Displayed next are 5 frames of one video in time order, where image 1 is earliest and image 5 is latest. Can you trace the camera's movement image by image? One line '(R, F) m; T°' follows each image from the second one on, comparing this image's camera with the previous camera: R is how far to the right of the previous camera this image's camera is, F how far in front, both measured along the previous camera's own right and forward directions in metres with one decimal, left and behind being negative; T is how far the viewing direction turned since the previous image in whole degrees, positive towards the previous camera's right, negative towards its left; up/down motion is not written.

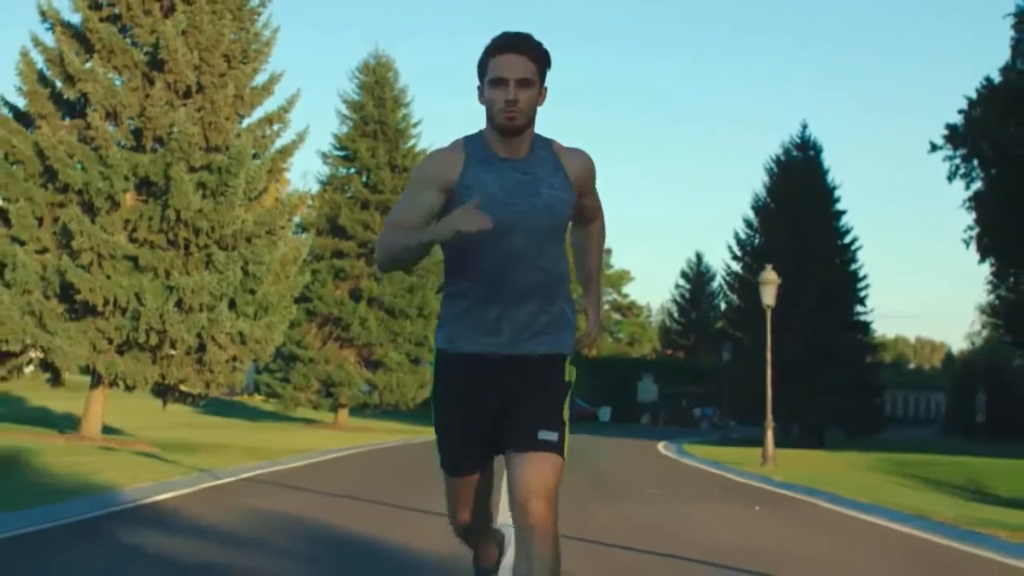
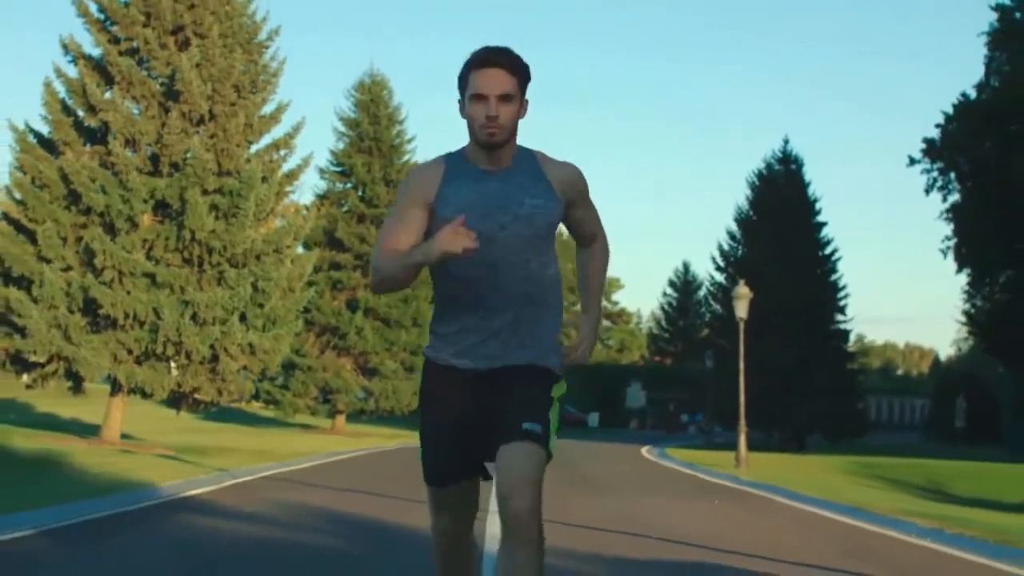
(0.0, -1.2) m; 0°
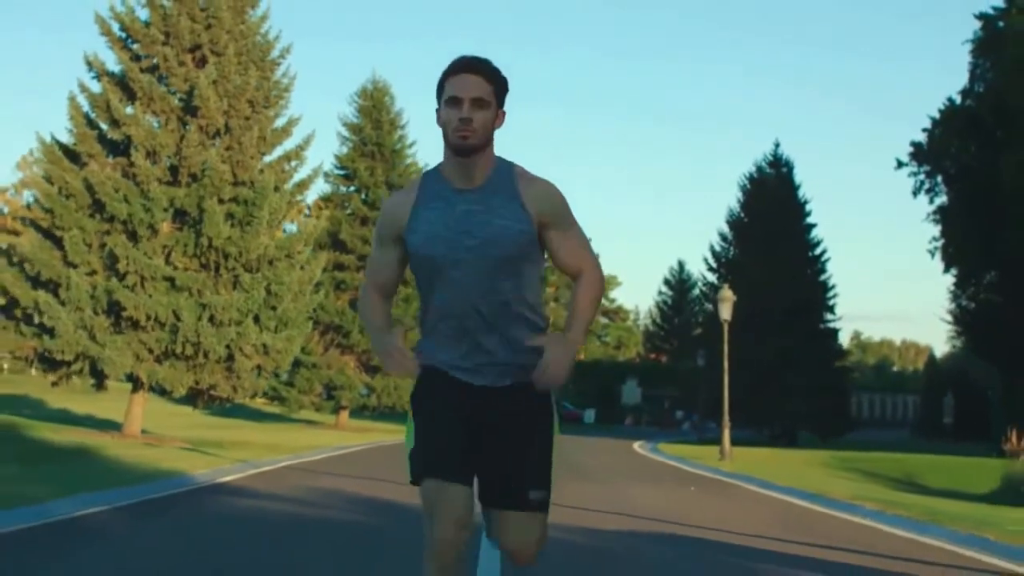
(0.0, -1.1) m; 0°
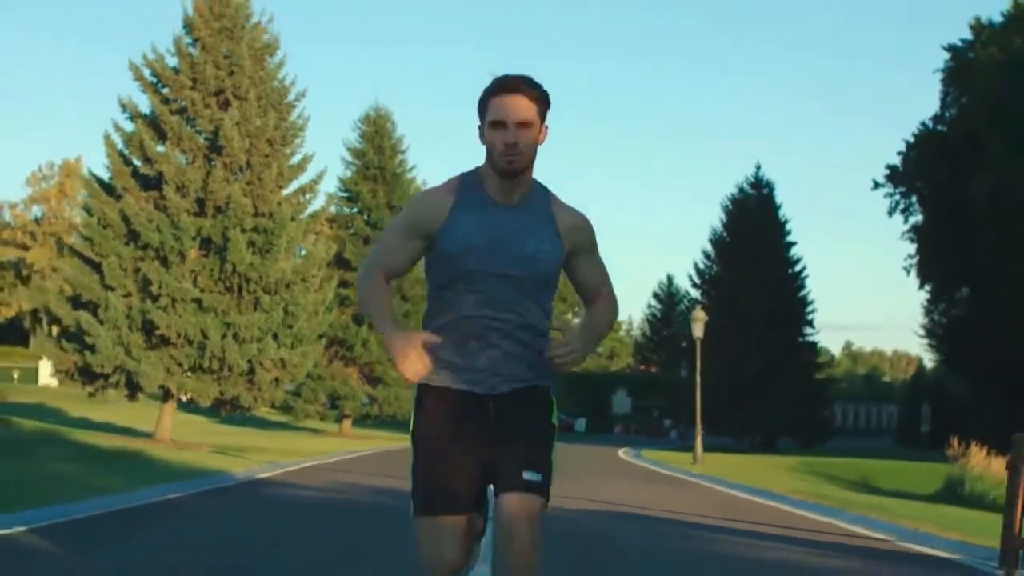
(0.0, -2.0) m; 0°
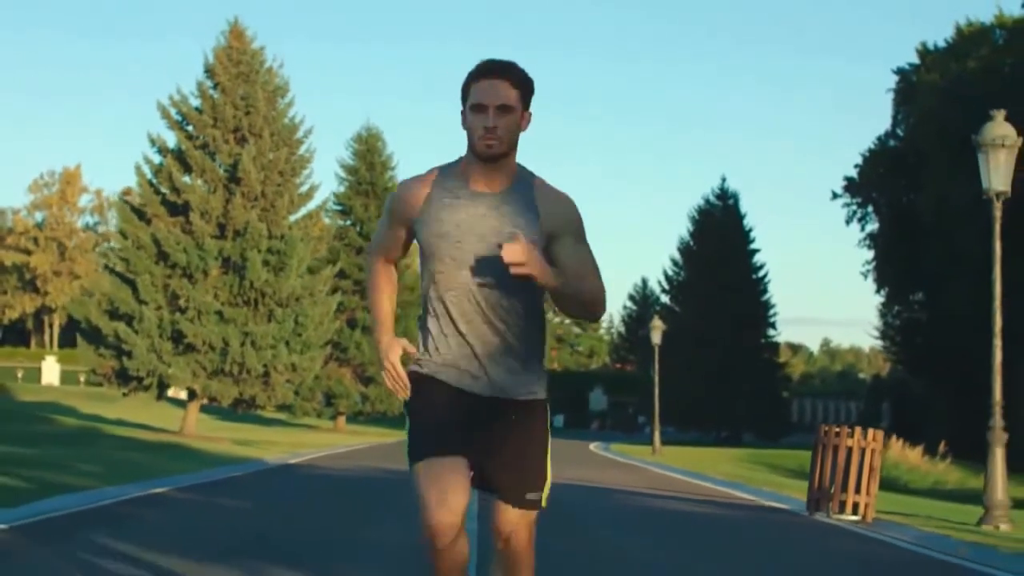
(0.0, -3.0) m; +1°
